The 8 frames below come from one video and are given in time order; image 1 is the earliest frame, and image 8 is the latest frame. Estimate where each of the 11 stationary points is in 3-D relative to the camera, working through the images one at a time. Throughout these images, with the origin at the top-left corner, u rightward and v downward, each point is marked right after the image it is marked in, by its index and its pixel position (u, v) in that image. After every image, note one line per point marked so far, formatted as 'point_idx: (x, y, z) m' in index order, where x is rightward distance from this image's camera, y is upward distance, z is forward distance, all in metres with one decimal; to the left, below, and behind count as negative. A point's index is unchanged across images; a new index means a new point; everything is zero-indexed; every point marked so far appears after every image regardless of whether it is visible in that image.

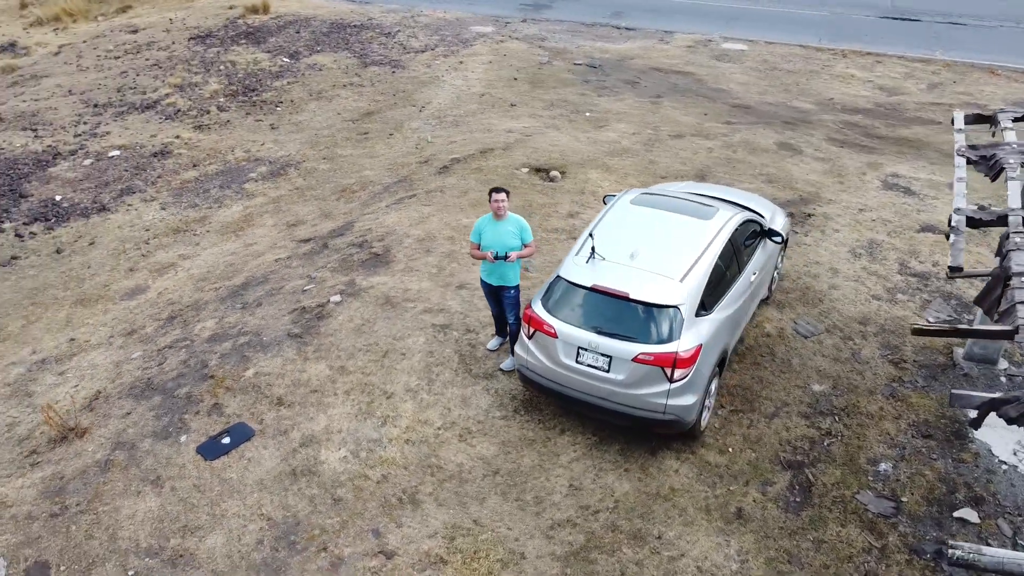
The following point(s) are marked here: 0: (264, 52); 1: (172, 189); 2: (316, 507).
0: (-4.7, +4.5, +15.6) m
1: (-4.5, +1.3, +11.0) m
2: (-1.4, -1.5, +5.7) m
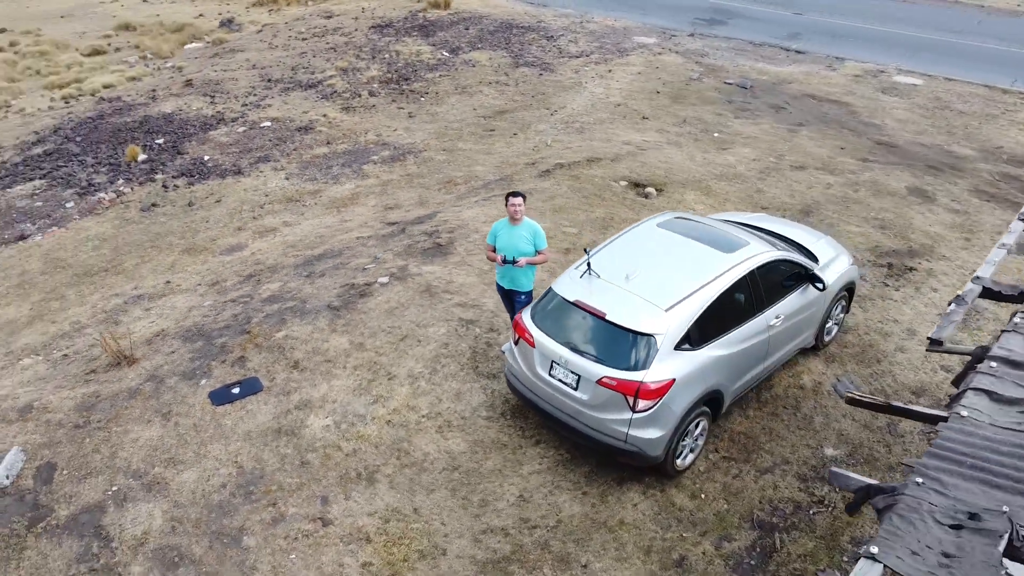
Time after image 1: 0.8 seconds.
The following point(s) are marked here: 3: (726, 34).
0: (-1.7, +4.9, +16.5) m
1: (-3.1, +1.8, +11.9) m
2: (-1.7, -1.3, +6.0) m
3: (+4.4, +5.3, +17.0) m
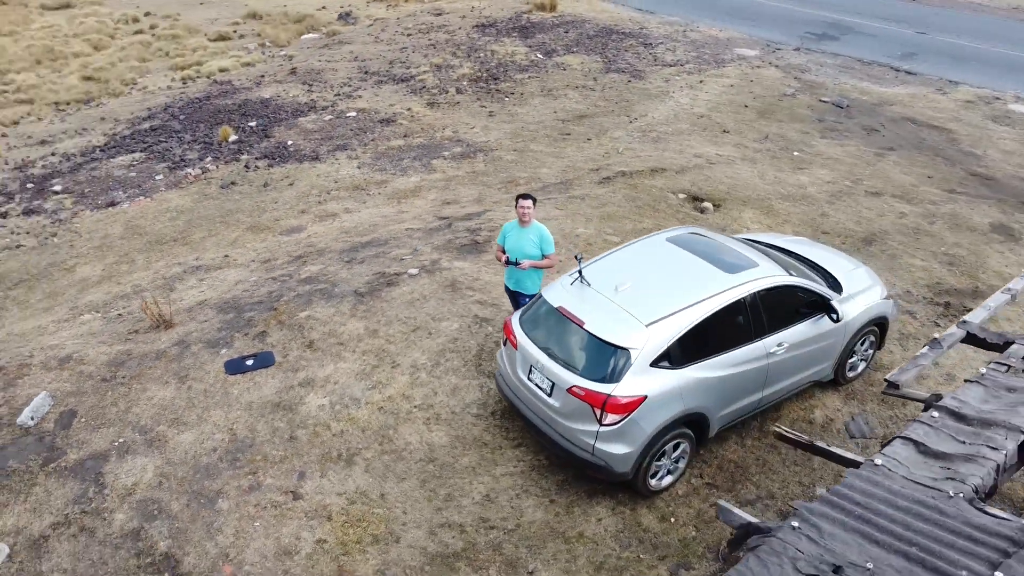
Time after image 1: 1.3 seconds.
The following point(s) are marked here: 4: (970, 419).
0: (+0.3, +4.9, +16.6) m
1: (-2.0, +2.0, +12.3) m
2: (-1.8, -1.1, +6.3) m
3: (+6.4, +4.7, +16.3) m
4: (+2.0, -0.6, +3.6) m
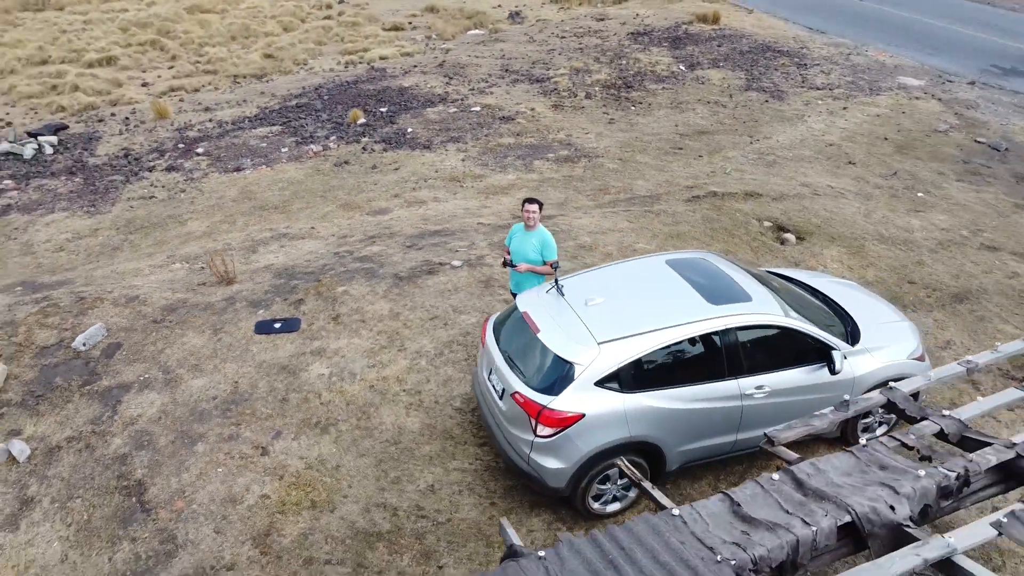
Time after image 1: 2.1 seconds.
0: (+3.2, +4.6, +16.3) m
1: (-0.4, +2.2, +12.6) m
2: (-2.0, -0.9, +6.8) m
3: (+9.0, +3.6, +14.6) m
4: (+1.2, -0.8, +3.3) m
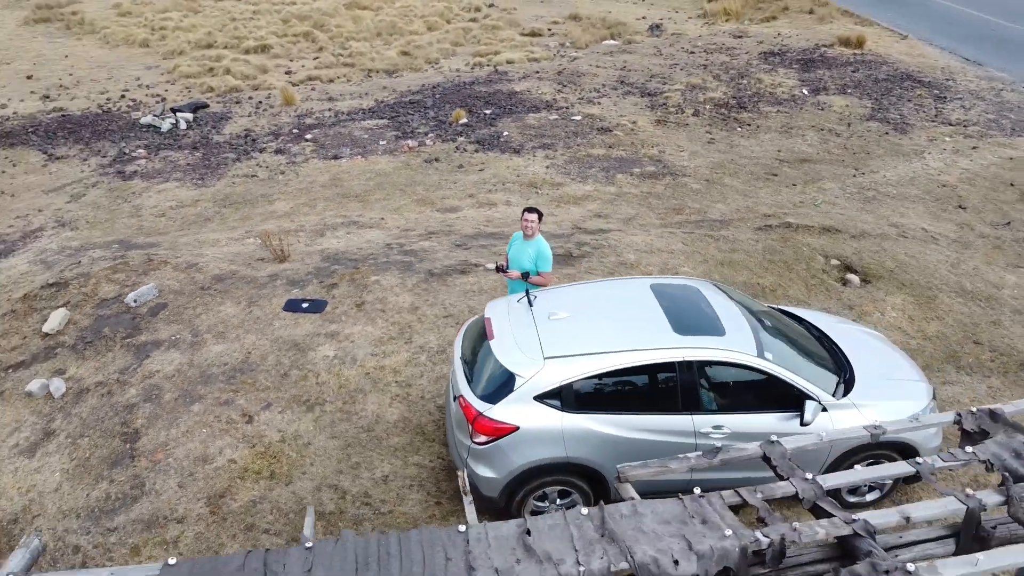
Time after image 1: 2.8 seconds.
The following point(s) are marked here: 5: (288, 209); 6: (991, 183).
0: (+5.4, +3.9, +15.5) m
1: (+0.9, +2.0, +12.6) m
2: (-2.1, -0.7, +7.2) m
3: (+10.6, +2.3, +12.7) m
4: (+0.4, -0.9, +3.1) m
5: (-3.1, +1.1, +11.2) m
6: (+6.7, +1.5, +11.4) m
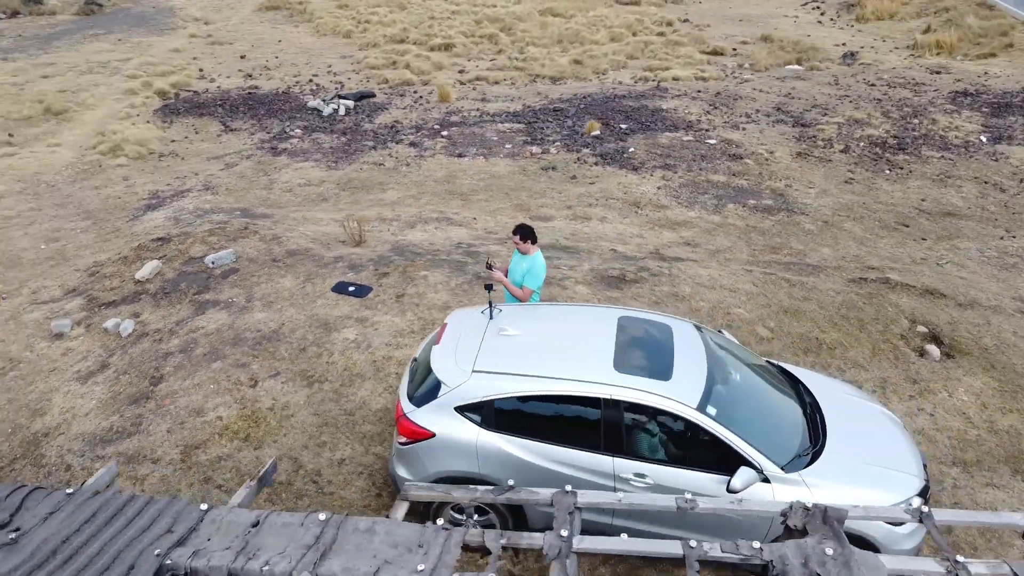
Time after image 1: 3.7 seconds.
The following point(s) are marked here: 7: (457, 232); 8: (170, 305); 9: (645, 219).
0: (+7.9, +2.7, +13.8) m
1: (+2.6, +1.6, +12.2) m
2: (-2.0, -0.5, +7.6) m
3: (+12.0, +0.5, +9.8) m
4: (-0.7, -1.0, +3.1) m
5: (-1.7, +1.3, +11.8) m
6: (+7.8, +0.2, +9.6) m
7: (-0.7, +0.7, +10.5) m
8: (-3.5, -0.2, +8.5) m
9: (+1.8, +0.9, +11.1) m
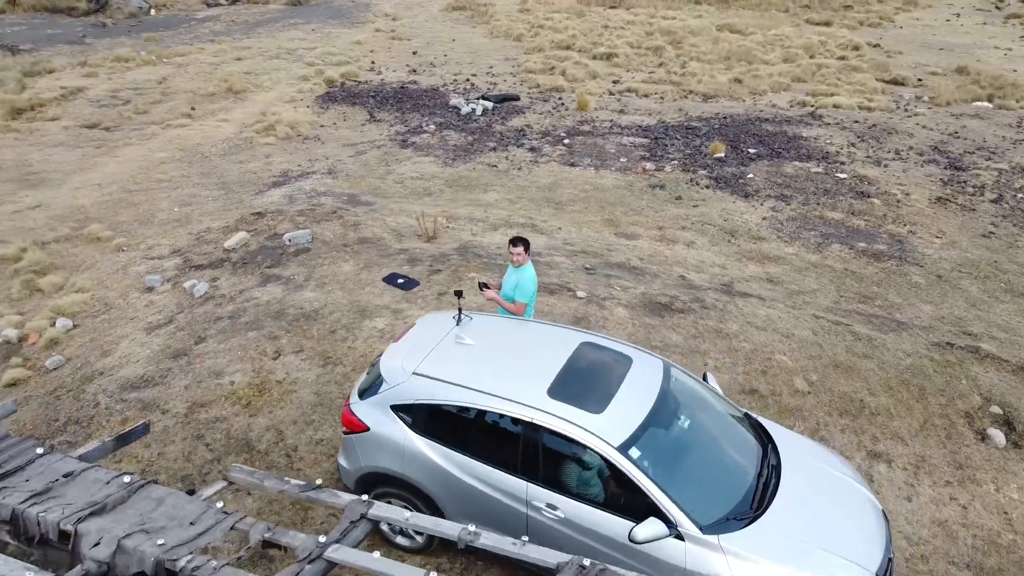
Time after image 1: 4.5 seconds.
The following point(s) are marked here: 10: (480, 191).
0: (+9.6, +1.4, +11.7) m
1: (+4.0, +1.0, +11.4) m
2: (-1.8, -0.4, +8.0) m
3: (+12.3, -1.3, +7.0) m
4: (-1.6, -0.9, +3.3) m
5: (-0.3, +1.3, +12.0) m
6: (+8.2, -0.9, +7.7) m
7: (+0.3, +0.6, +10.5) m
8: (-3.0, +0.1, +9.2) m
9: (+2.9, +0.5, +10.5) m
10: (-0.5, +1.5, +12.4) m
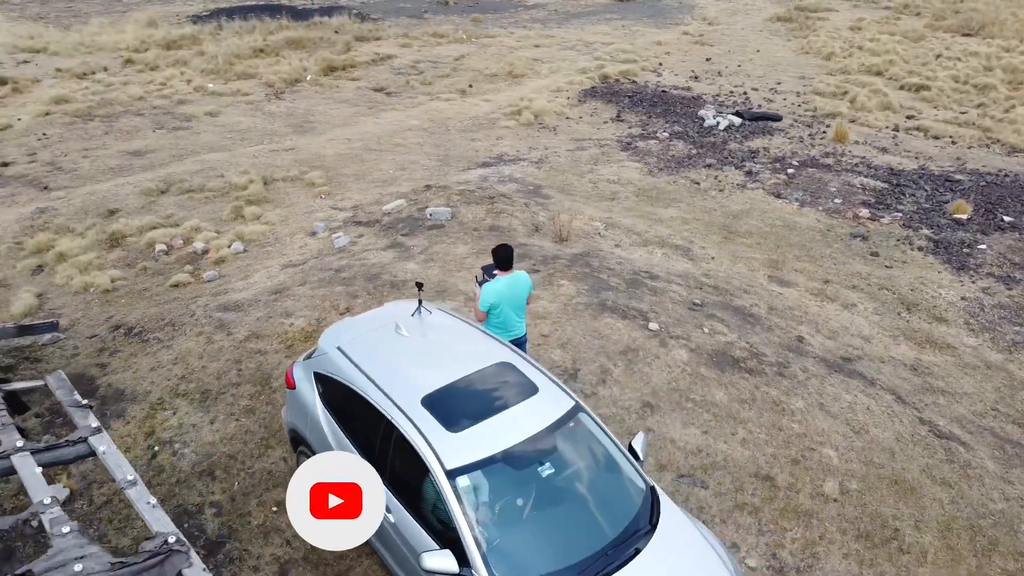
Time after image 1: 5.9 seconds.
0: (+10.9, -1.0, +7.4) m
1: (+5.7, -0.2, +9.2) m
2: (-1.1, -0.1, +8.5) m
3: (+10.9, -4.1, +2.1) m
4: (-2.9, -0.4, +4.1) m
5: (+2.2, +1.0, +11.5) m
6: (+7.6, -2.8, +4.3) m
7: (+1.9, +0.3, +9.9) m
8: (-1.6, +0.6, +10.0) m
9: (+4.2, -0.4, +8.9) m
10: (+2.2, +1.2, +12.0) m
